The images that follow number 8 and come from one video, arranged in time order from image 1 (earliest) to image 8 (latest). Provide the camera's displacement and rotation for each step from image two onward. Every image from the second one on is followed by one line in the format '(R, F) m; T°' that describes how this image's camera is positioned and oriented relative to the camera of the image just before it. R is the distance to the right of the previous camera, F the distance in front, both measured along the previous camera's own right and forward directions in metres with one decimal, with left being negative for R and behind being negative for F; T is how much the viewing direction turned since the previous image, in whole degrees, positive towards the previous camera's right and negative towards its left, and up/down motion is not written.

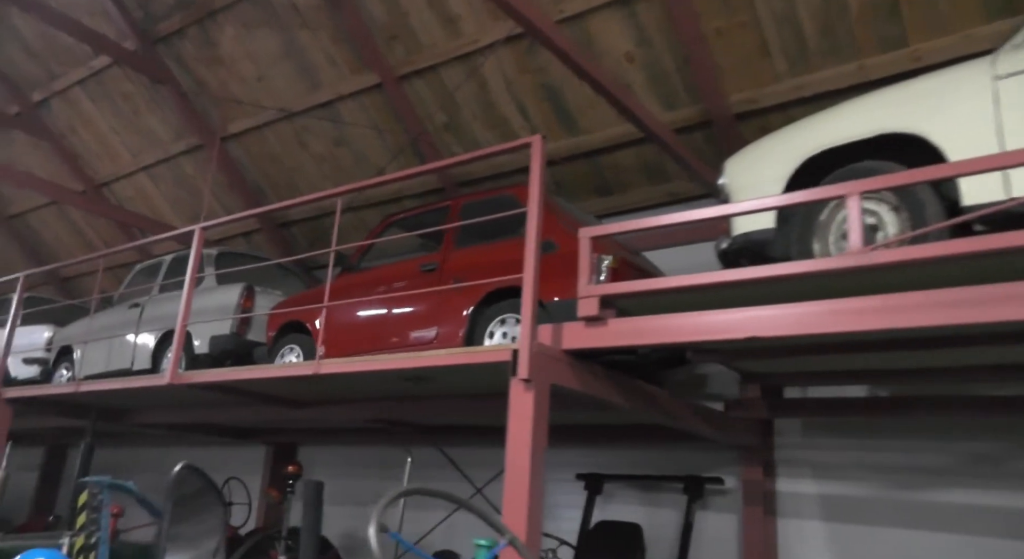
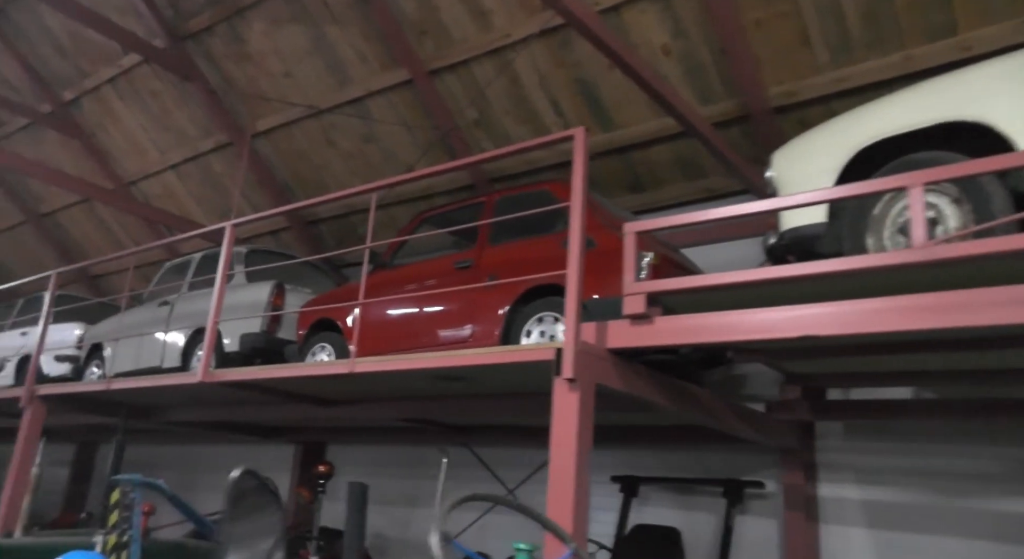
(-0.1, +0.1) m; -2°
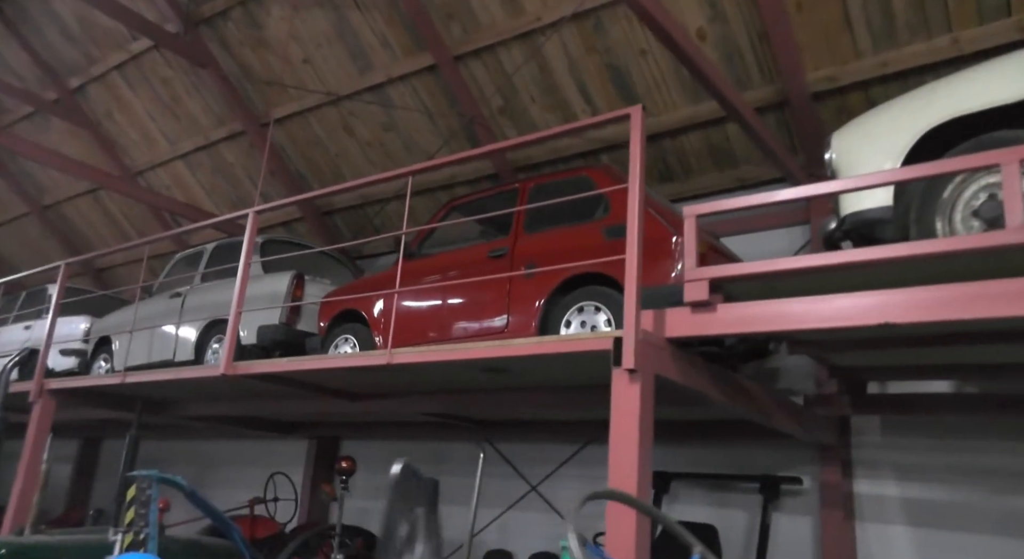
(-0.2, +0.2) m; 0°
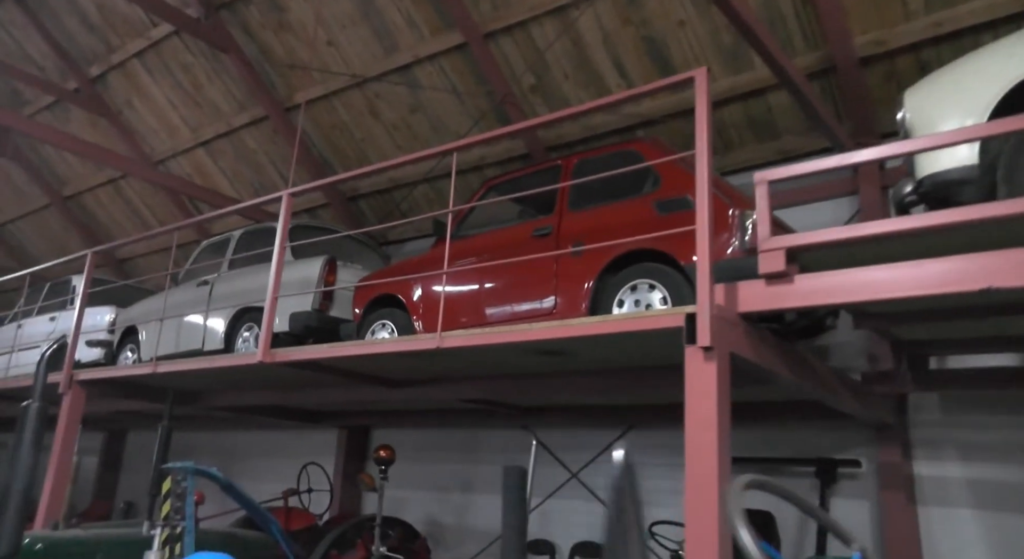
(-0.2, +0.2) m; -1°
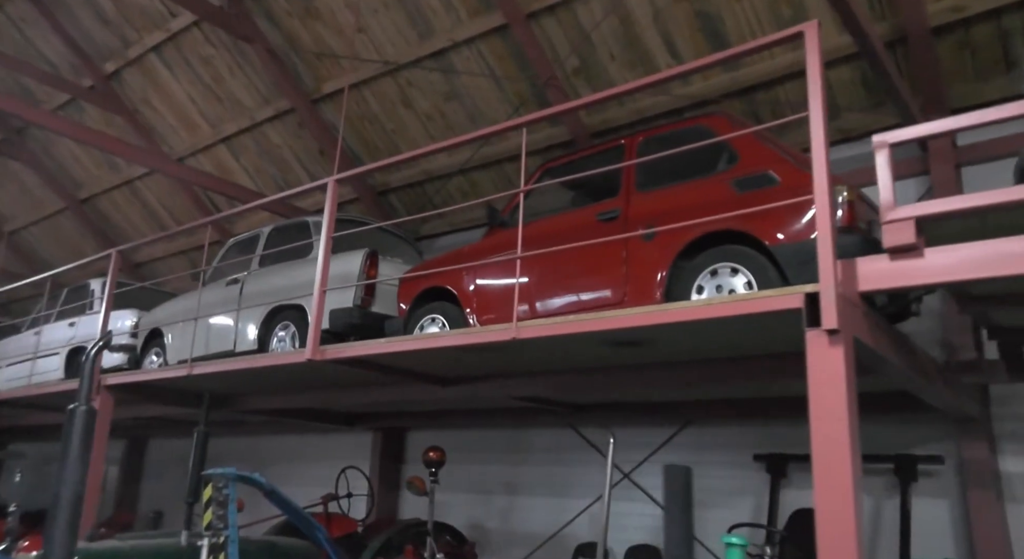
(-0.3, +0.3) m; 0°
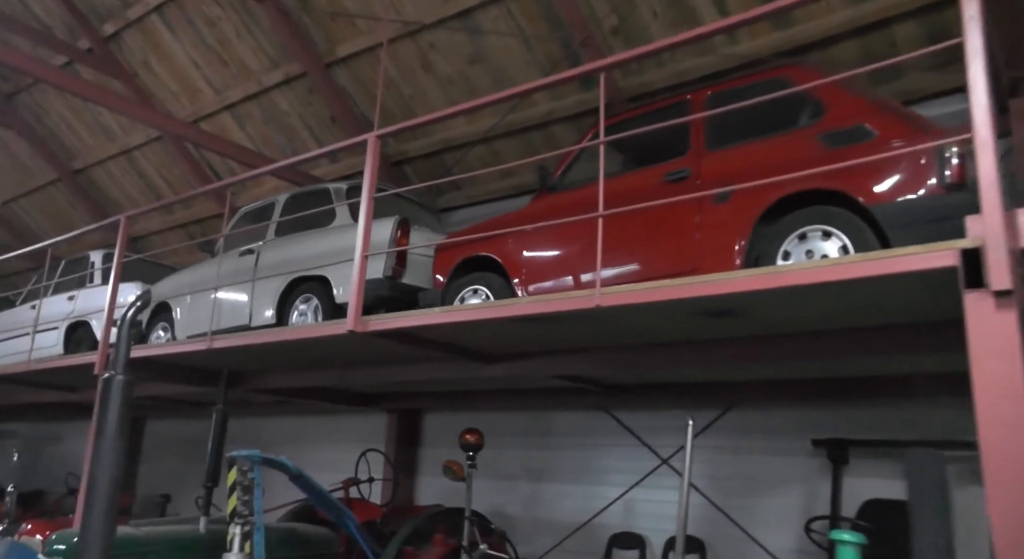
(-0.3, +0.4) m; +1°
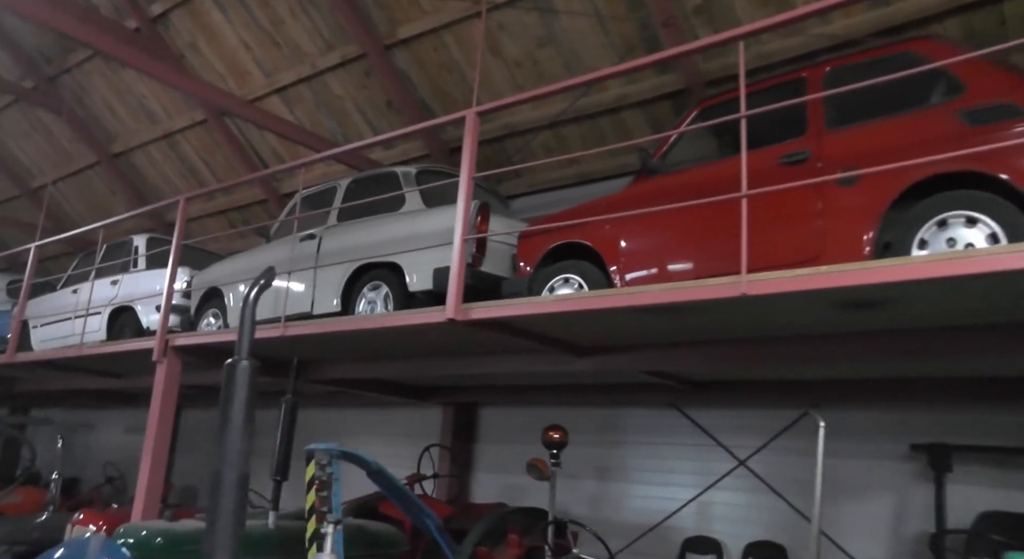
(-0.4, +0.2) m; -1°
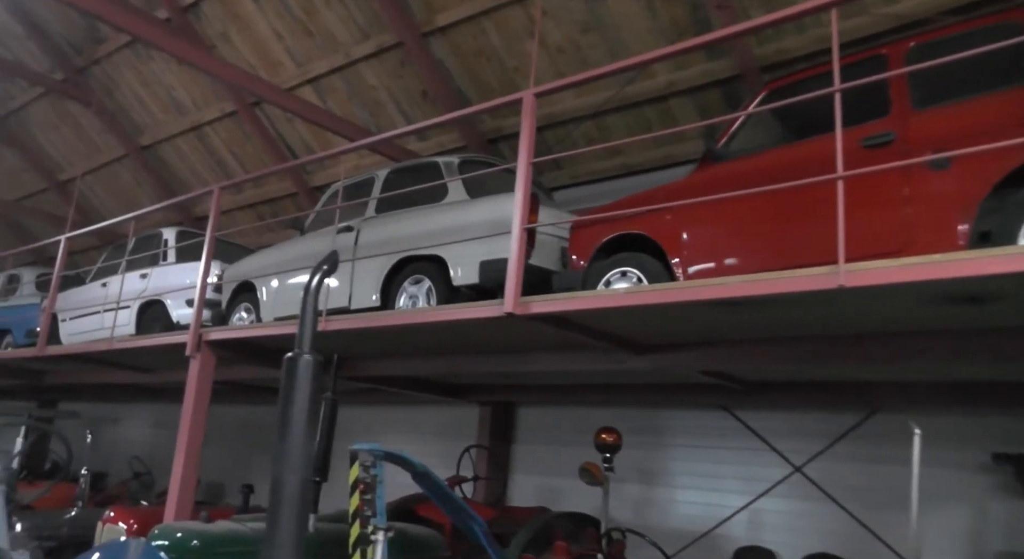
(-0.2, +0.2) m; -1°
